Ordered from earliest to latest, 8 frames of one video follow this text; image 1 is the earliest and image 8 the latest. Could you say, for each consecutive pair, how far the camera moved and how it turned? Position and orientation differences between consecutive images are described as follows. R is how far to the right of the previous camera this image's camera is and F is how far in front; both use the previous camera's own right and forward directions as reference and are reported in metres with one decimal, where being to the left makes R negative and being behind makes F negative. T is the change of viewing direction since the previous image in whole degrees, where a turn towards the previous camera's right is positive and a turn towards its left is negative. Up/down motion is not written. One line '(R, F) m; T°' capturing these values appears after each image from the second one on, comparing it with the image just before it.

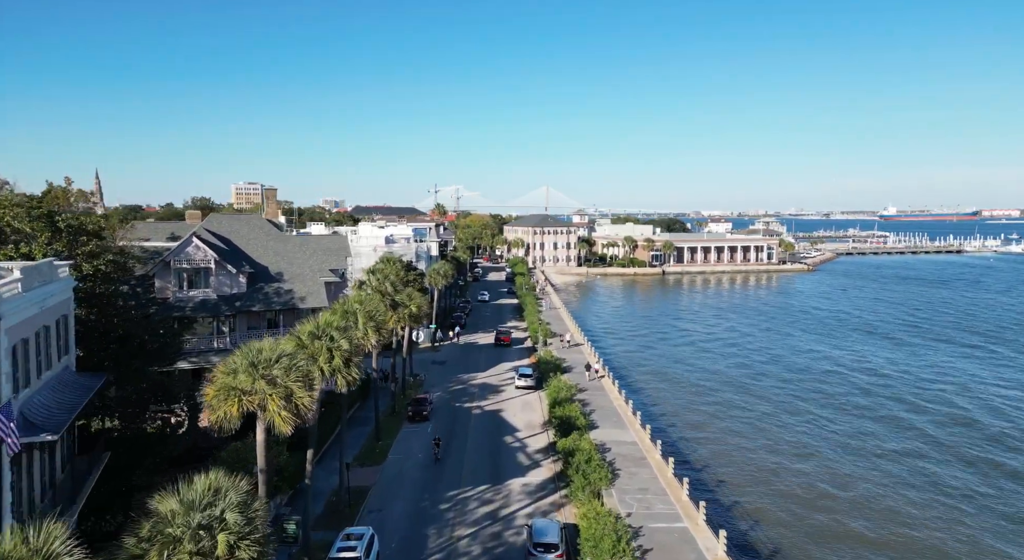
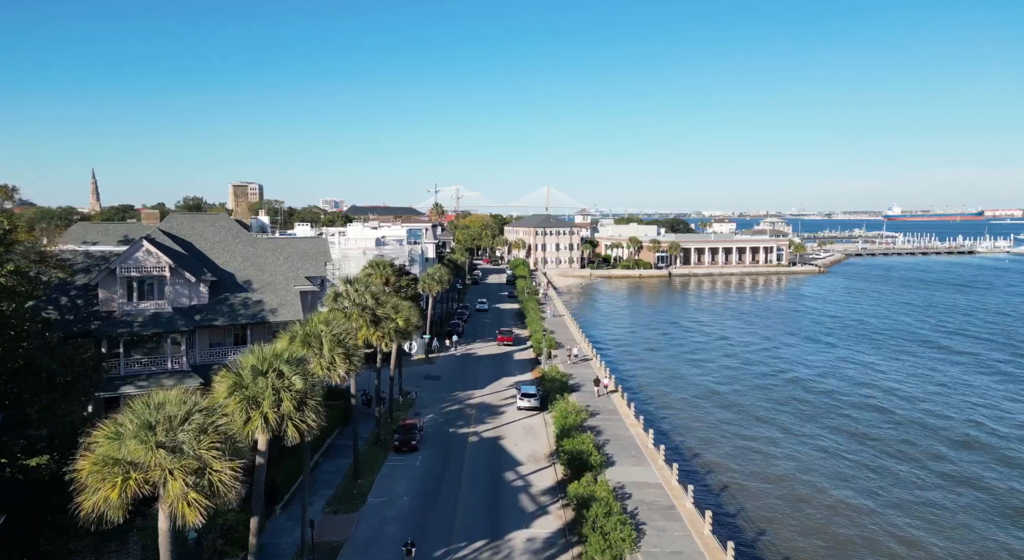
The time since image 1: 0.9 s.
(-0.1, +5.4) m; 0°
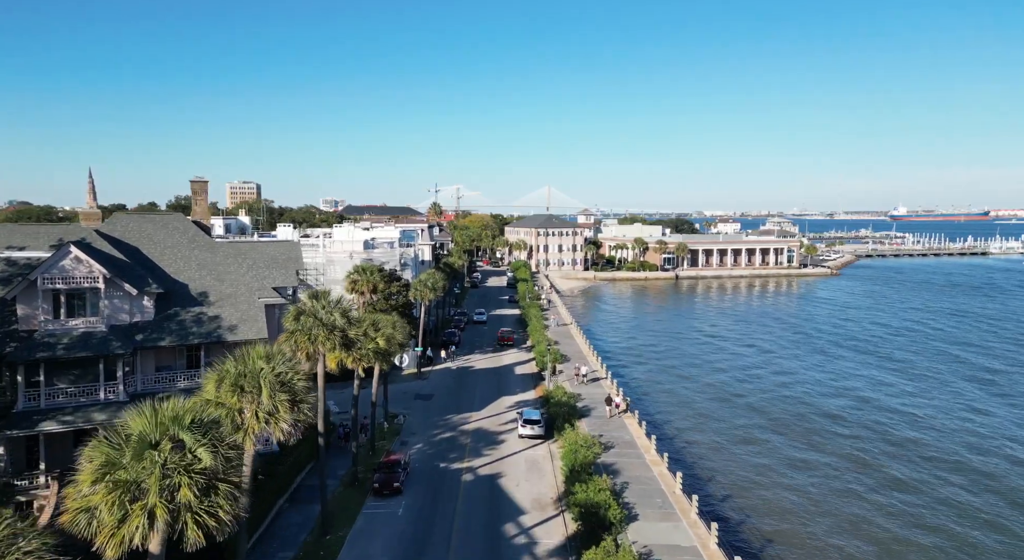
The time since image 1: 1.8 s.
(0.0, +5.6) m; 0°
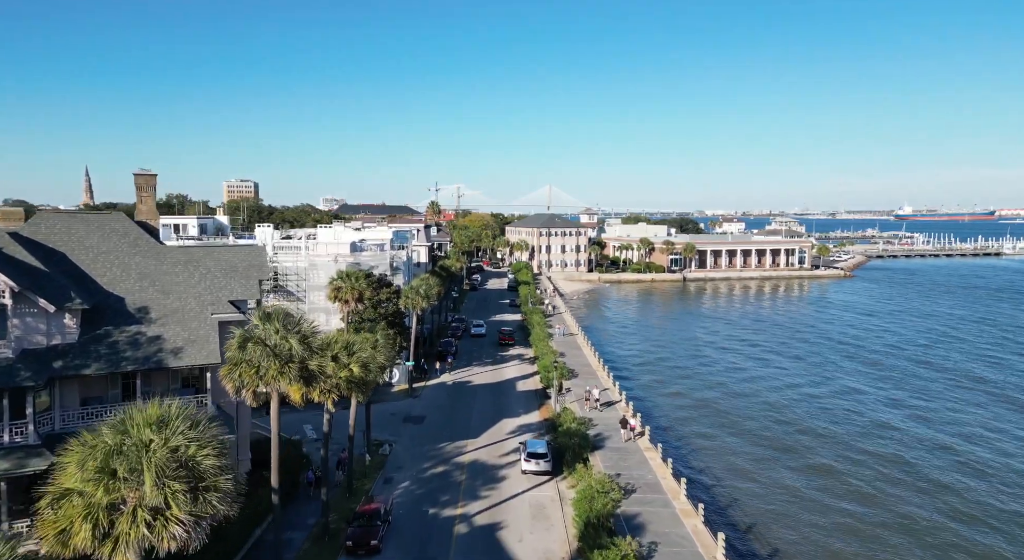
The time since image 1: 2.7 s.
(-0.1, +5.4) m; 0°
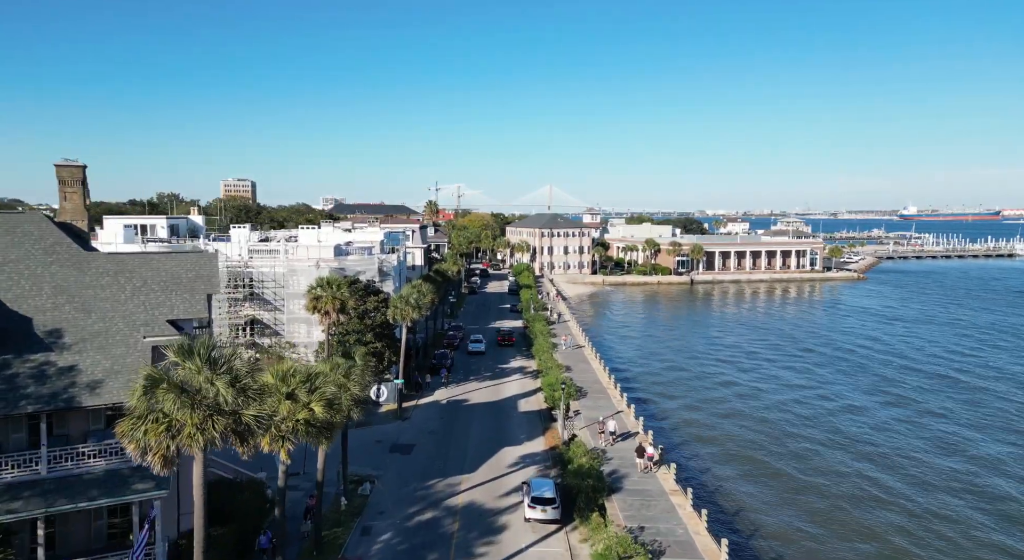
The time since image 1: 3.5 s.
(-0.1, +5.2) m; 0°
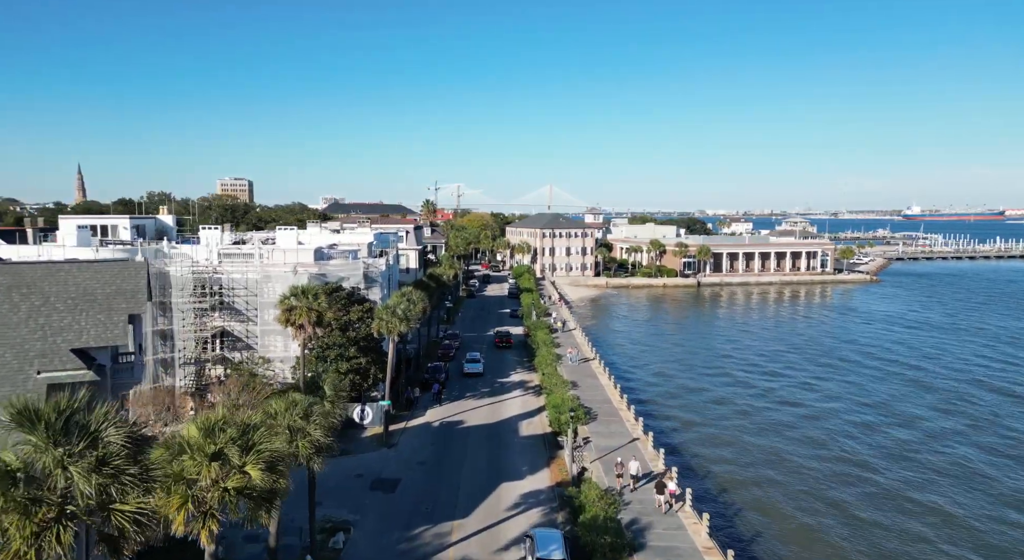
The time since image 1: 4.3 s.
(0.0, +5.0) m; 0°
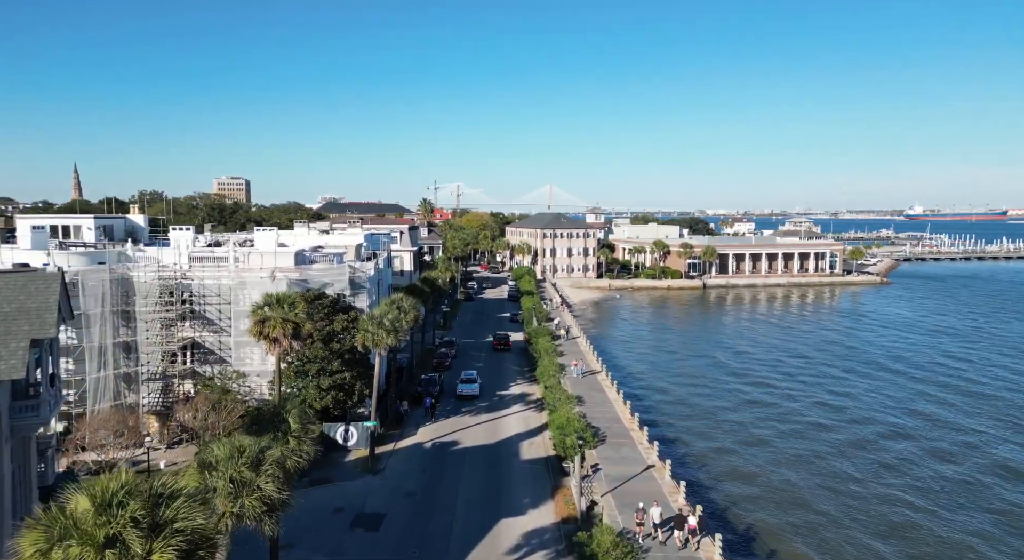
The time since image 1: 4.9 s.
(0.0, +3.9) m; 0°
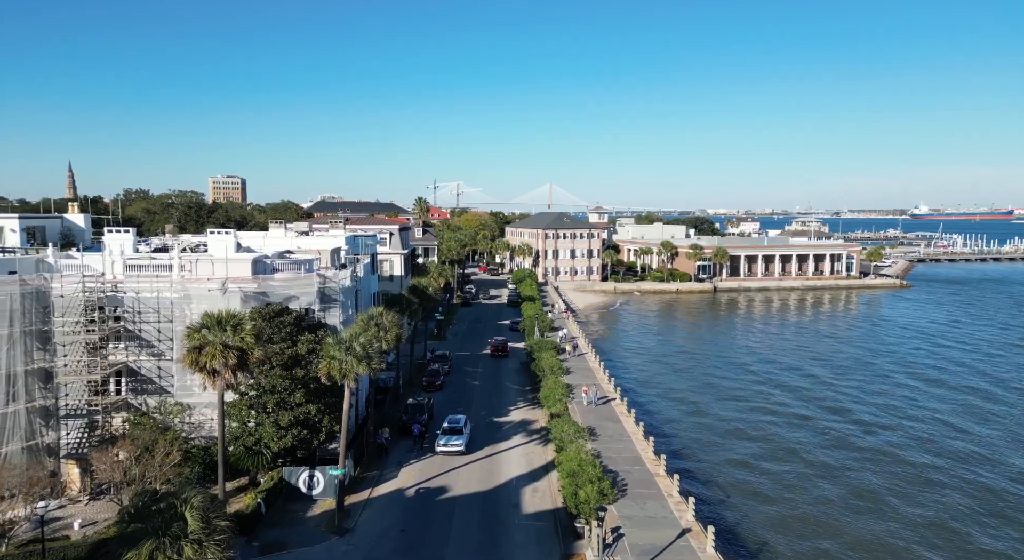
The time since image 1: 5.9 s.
(0.0, +6.5) m; 0°
